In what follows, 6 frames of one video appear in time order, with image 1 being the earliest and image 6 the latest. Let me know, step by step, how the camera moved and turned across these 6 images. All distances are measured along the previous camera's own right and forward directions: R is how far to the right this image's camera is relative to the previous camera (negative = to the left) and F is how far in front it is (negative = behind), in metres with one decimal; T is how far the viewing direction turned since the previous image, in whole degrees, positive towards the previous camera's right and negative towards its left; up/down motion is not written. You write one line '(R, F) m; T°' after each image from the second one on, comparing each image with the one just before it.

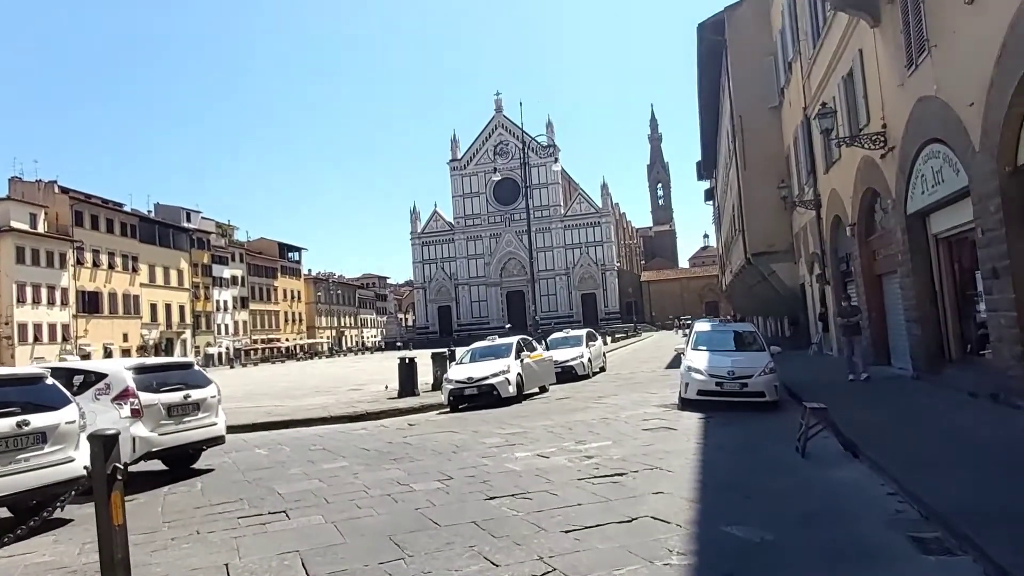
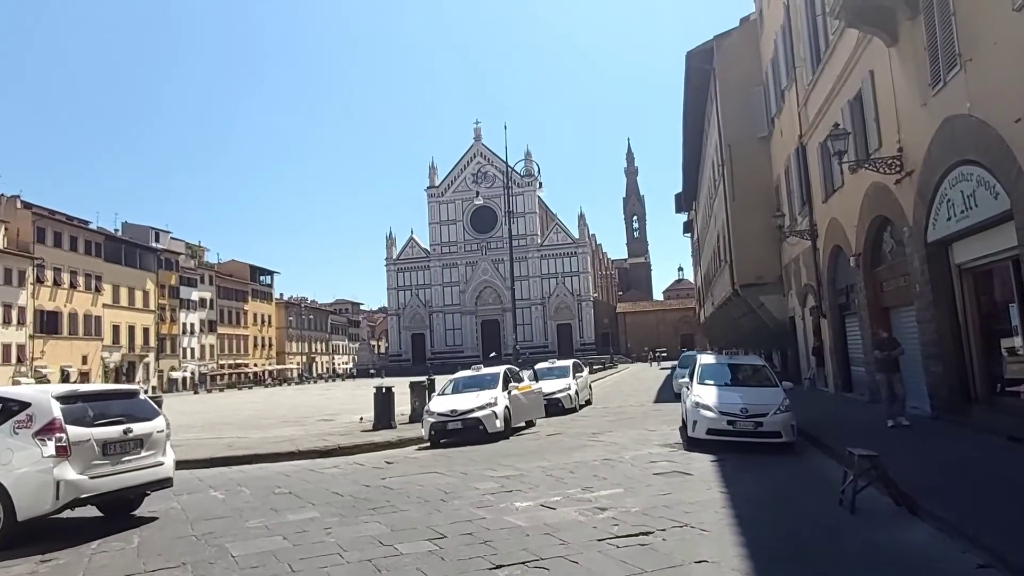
(-0.3, +1.0) m; +2°
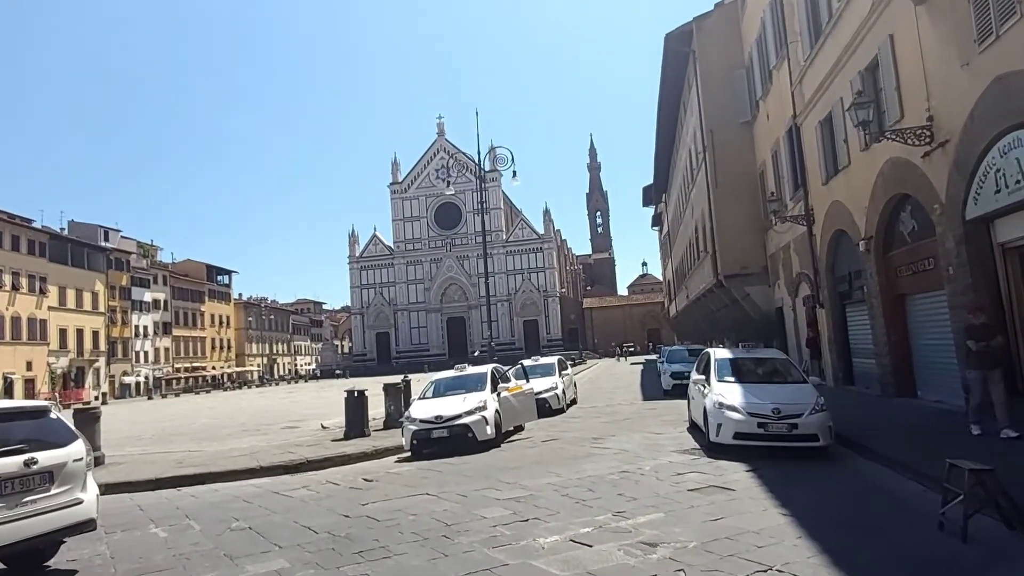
(-0.4, +1.4) m; +3°
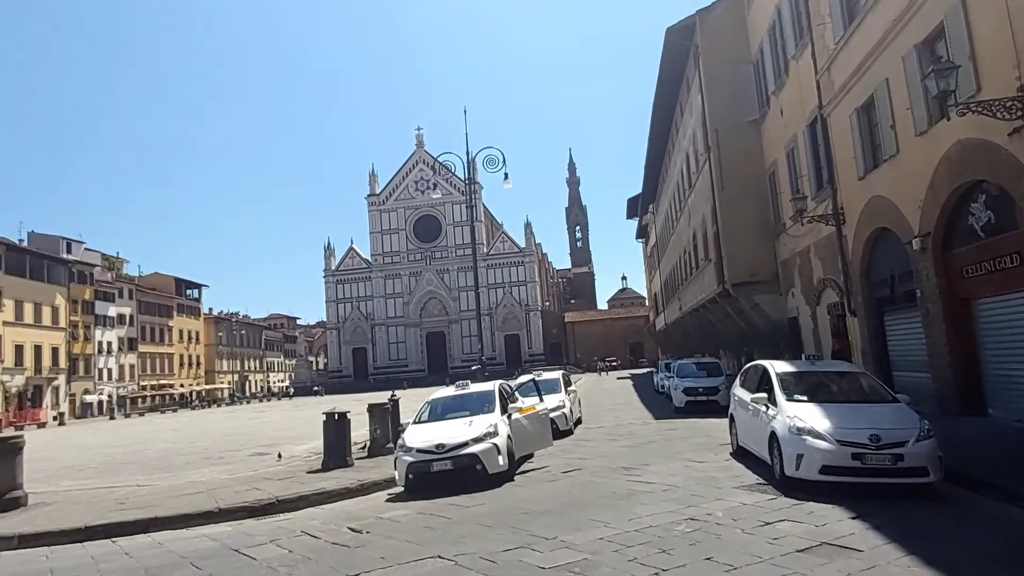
(-0.5, +2.0) m; +2°
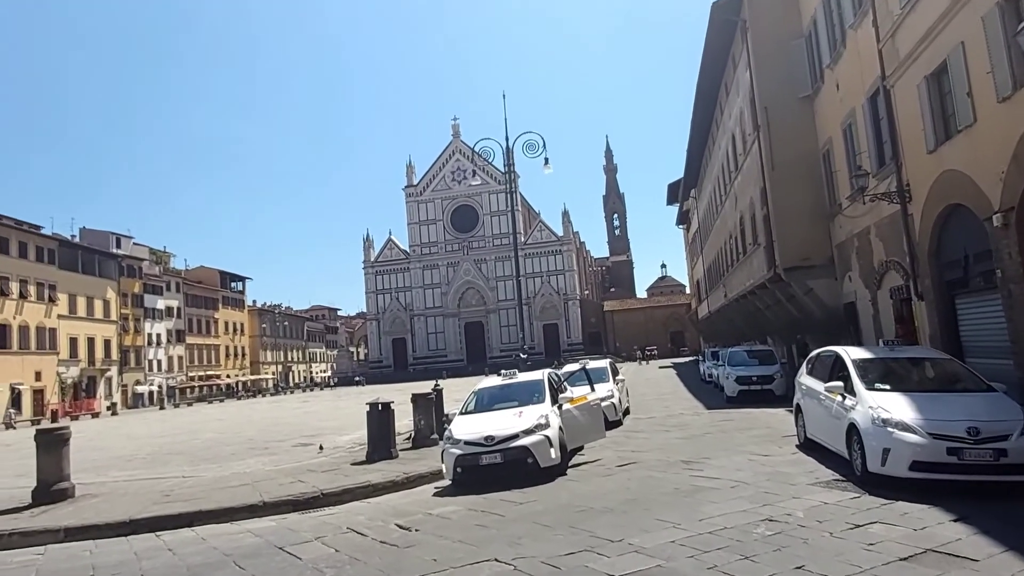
(-0.2, +0.5) m; -3°
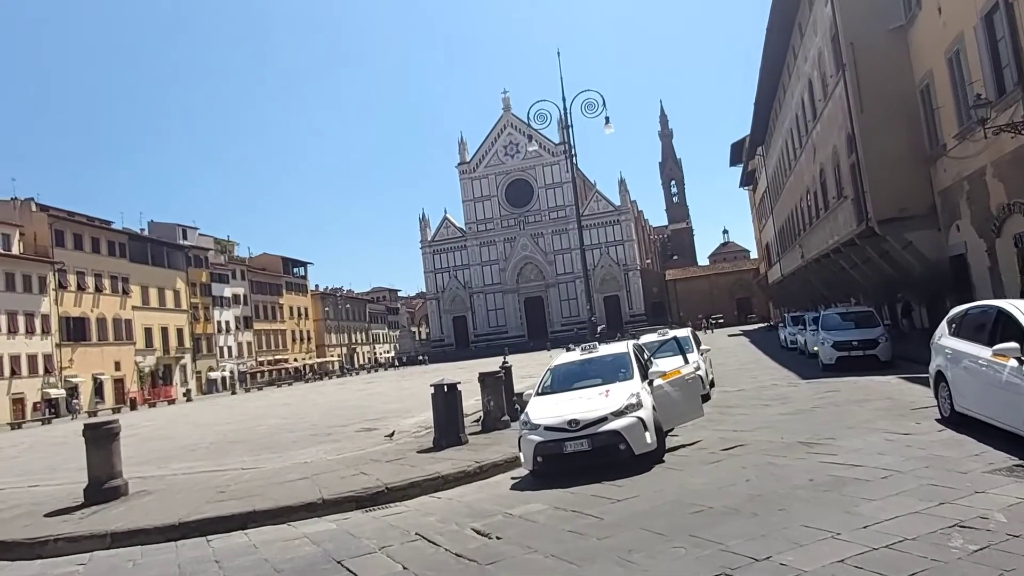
(-0.3, +1.3) m; -5°
